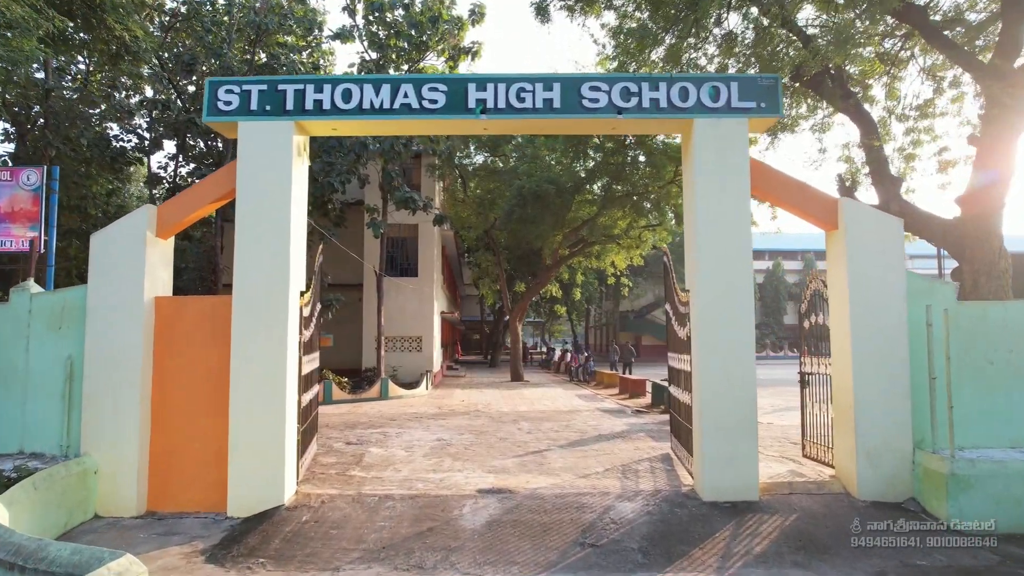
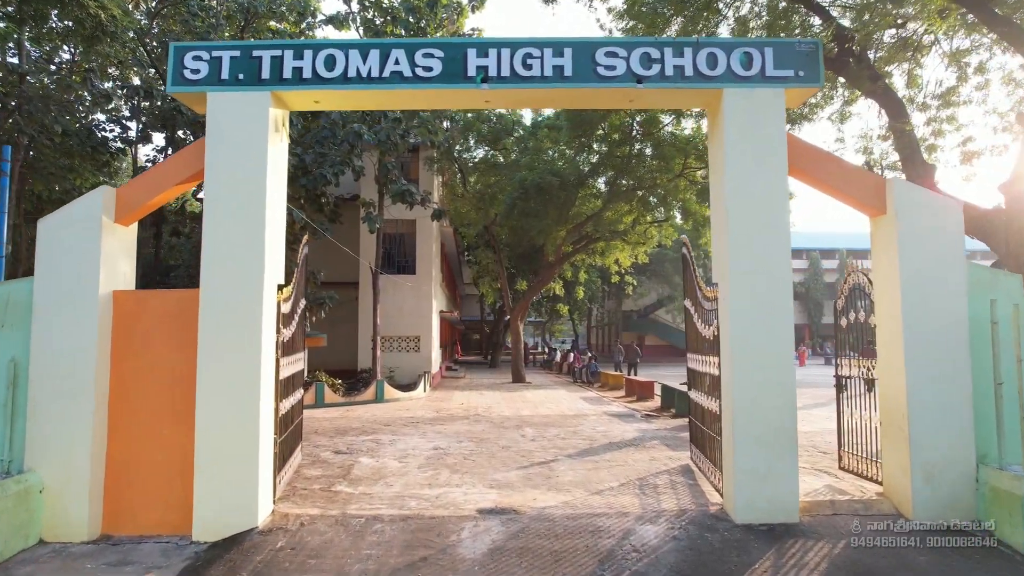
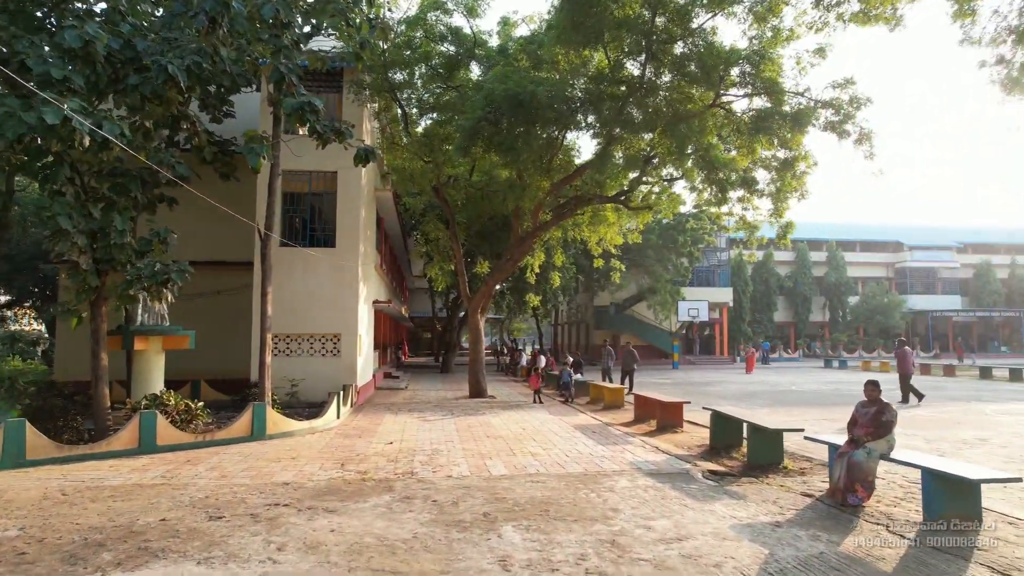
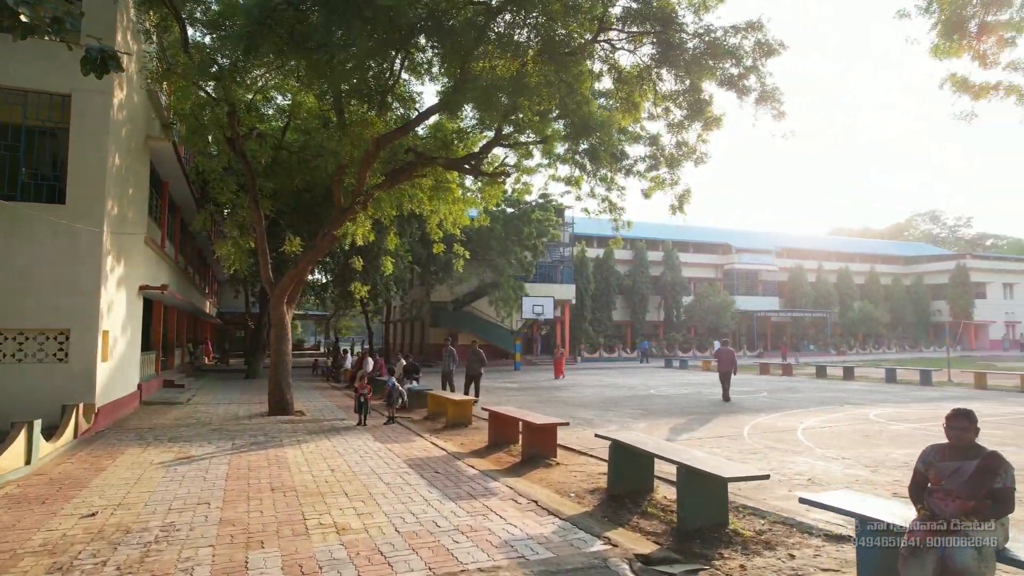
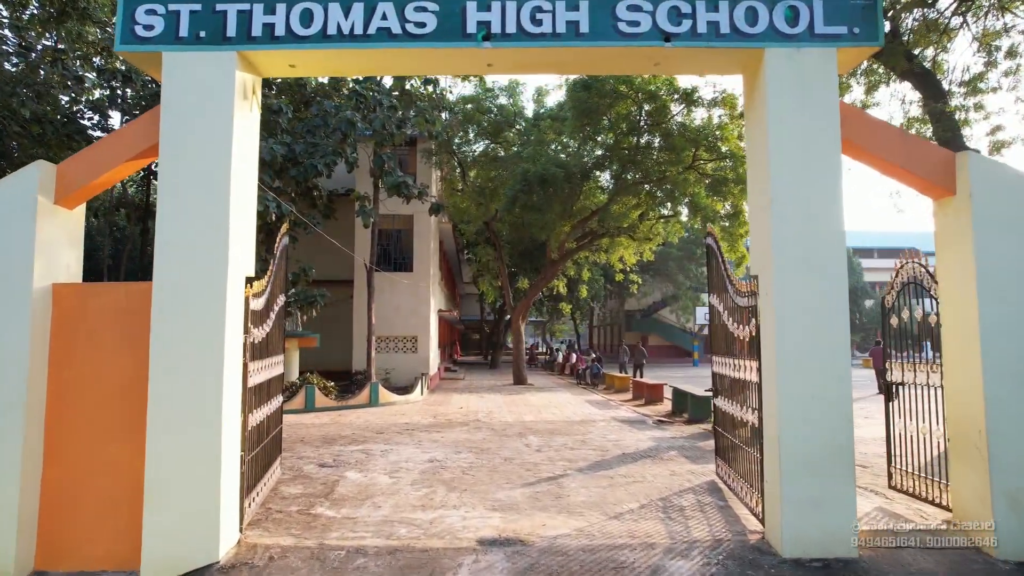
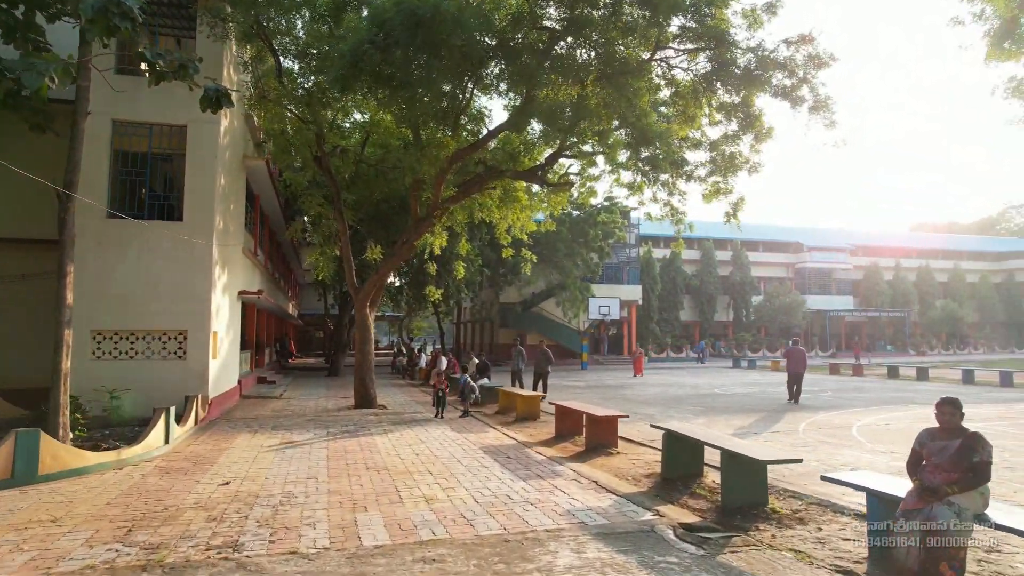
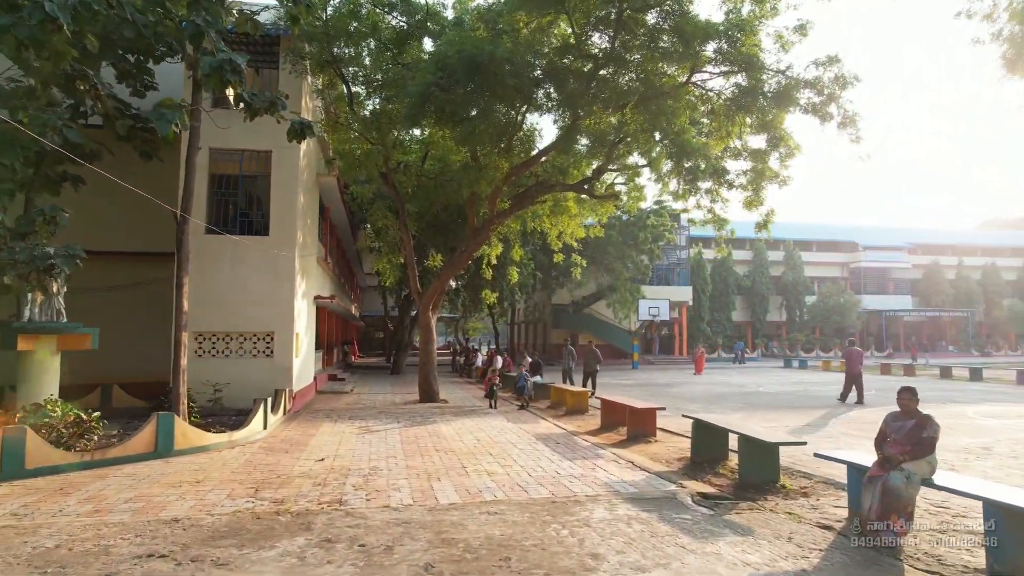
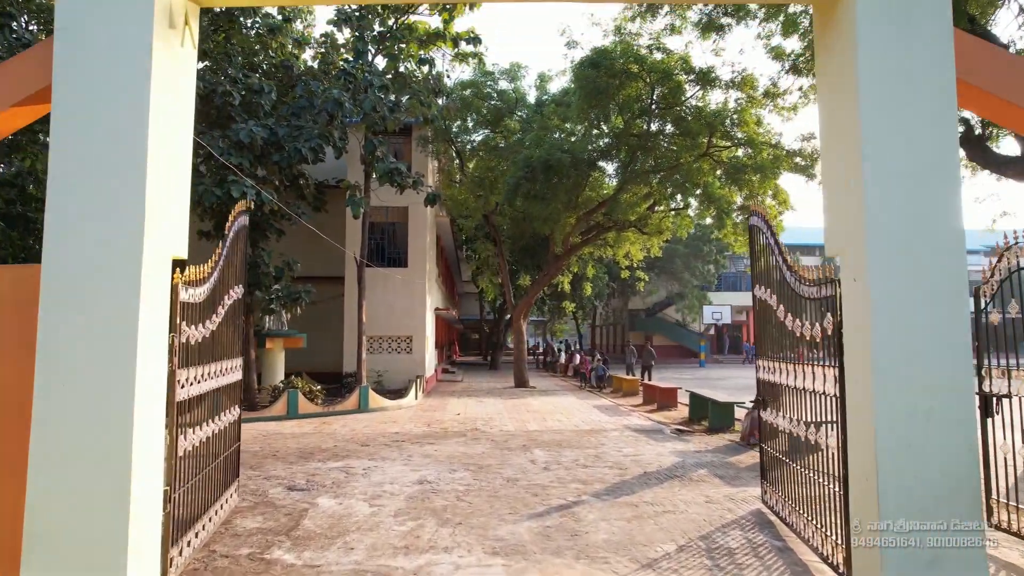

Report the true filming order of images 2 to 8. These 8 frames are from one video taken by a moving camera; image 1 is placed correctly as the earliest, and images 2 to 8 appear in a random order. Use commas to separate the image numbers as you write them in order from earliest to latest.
2, 5, 8, 3, 7, 6, 4
